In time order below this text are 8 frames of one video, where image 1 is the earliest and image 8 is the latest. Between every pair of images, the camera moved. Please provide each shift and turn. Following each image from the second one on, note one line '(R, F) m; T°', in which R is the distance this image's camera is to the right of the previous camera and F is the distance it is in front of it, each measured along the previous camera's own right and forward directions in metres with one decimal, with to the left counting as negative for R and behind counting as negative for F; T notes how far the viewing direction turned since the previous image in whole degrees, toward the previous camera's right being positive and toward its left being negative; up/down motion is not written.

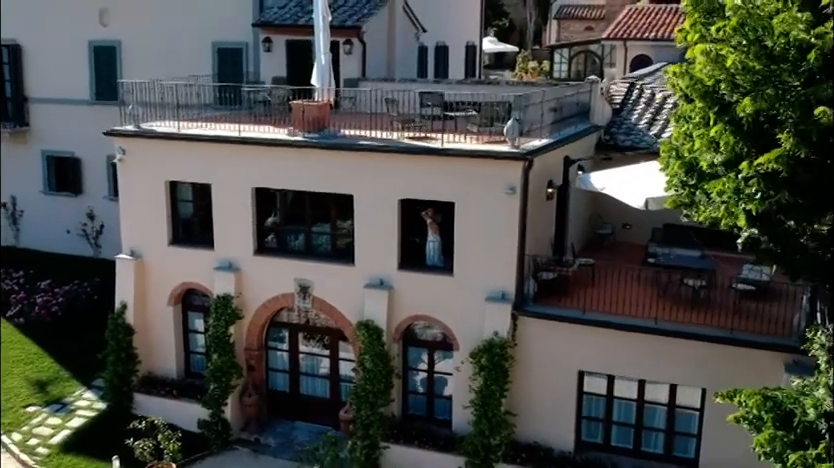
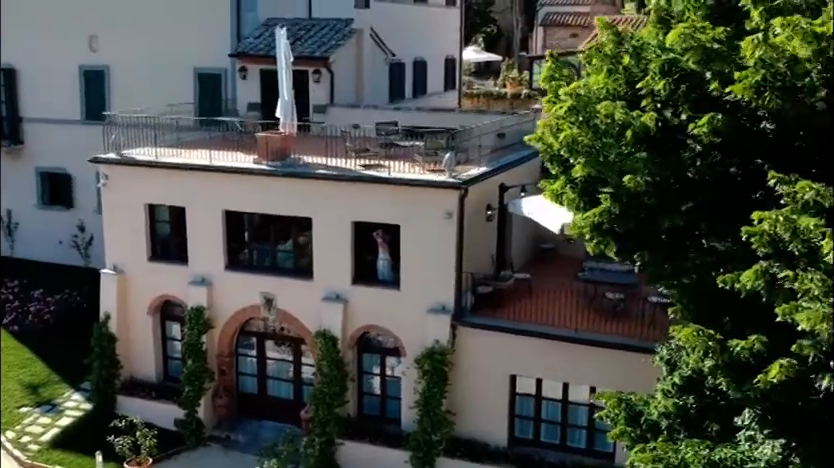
(+1.0, -1.9) m; 0°
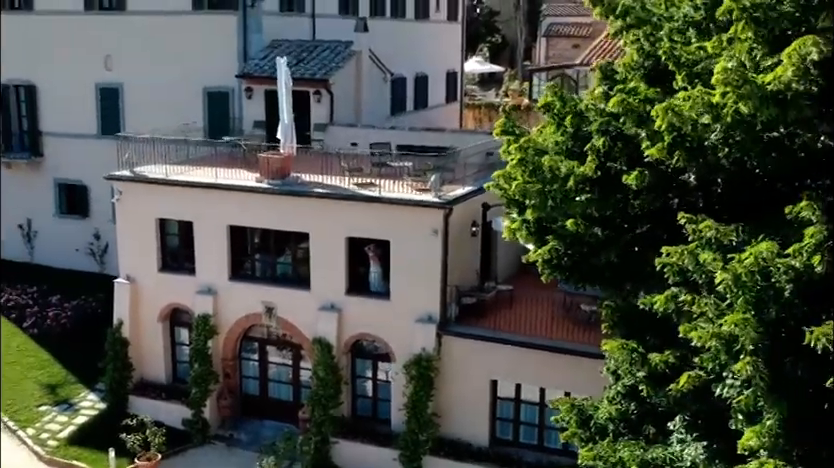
(+0.5, -1.4) m; -1°
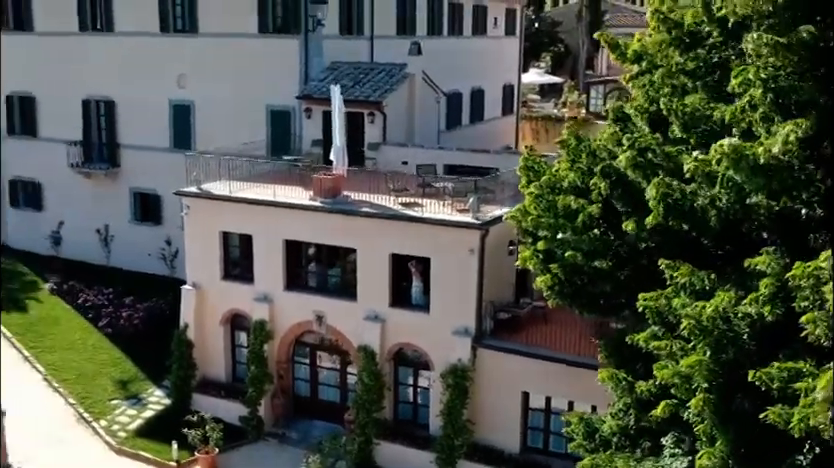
(+0.6, -1.4) m; -4°
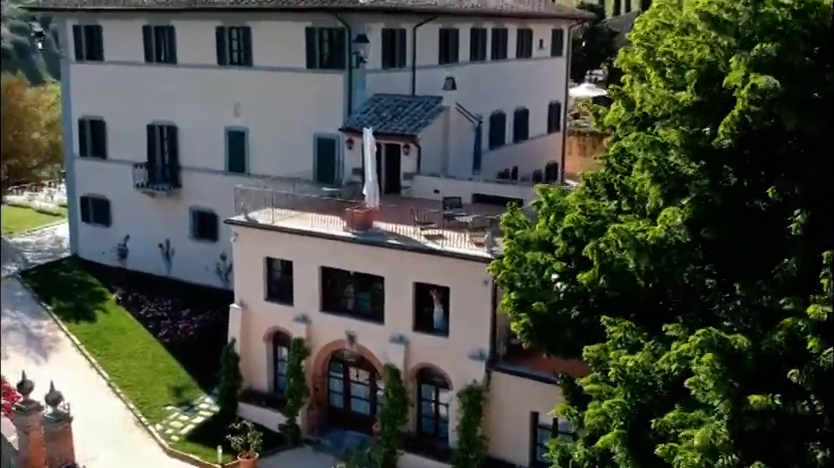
(+1.1, -2.0) m; -4°
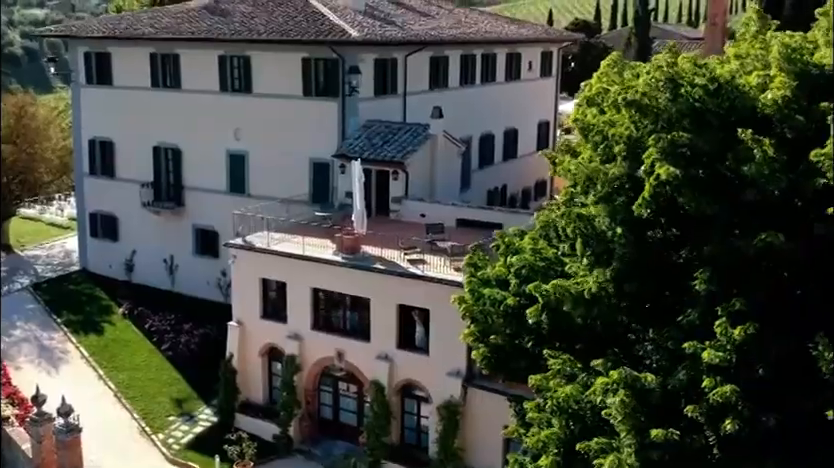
(+0.7, -1.8) m; 0°
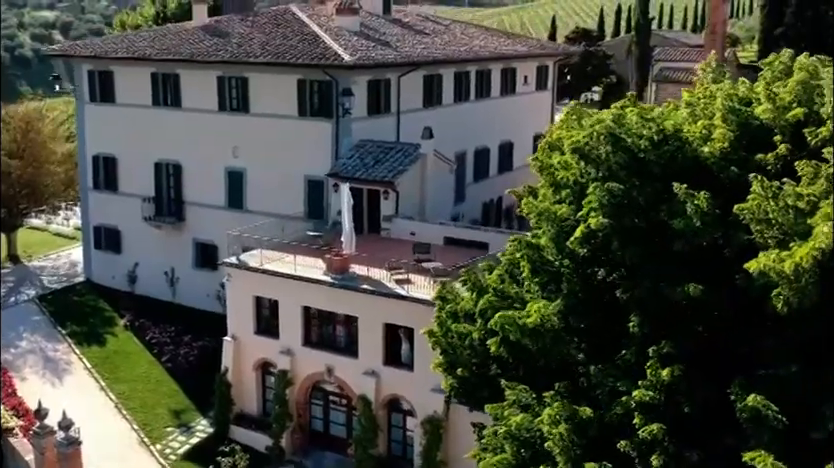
(+0.7, -1.1) m; -1°
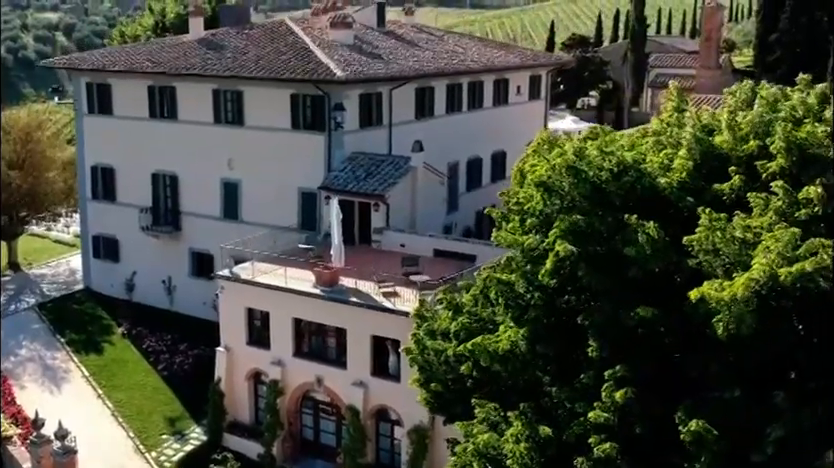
(+0.5, -0.7) m; 0°
